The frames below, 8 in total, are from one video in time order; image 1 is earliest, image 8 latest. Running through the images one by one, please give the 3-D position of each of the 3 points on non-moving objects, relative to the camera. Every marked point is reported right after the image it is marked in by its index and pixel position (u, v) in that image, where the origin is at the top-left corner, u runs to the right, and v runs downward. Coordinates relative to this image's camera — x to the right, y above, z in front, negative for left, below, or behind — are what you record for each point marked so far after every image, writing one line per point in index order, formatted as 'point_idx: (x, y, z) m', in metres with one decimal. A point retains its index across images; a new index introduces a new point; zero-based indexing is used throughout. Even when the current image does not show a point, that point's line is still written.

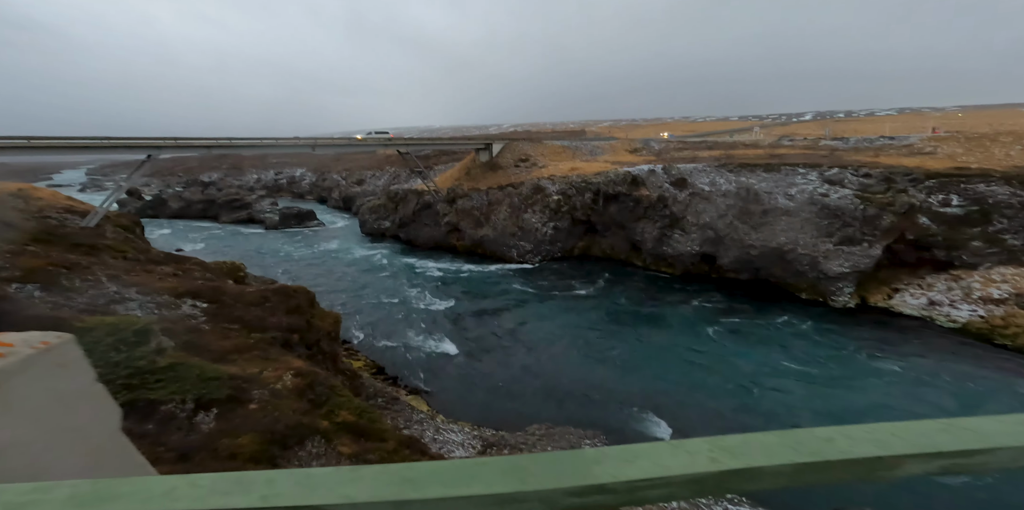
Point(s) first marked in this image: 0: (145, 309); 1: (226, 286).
0: (-8.0, -1.1, +9.9) m
1: (-8.0, -0.8, +13.0) m
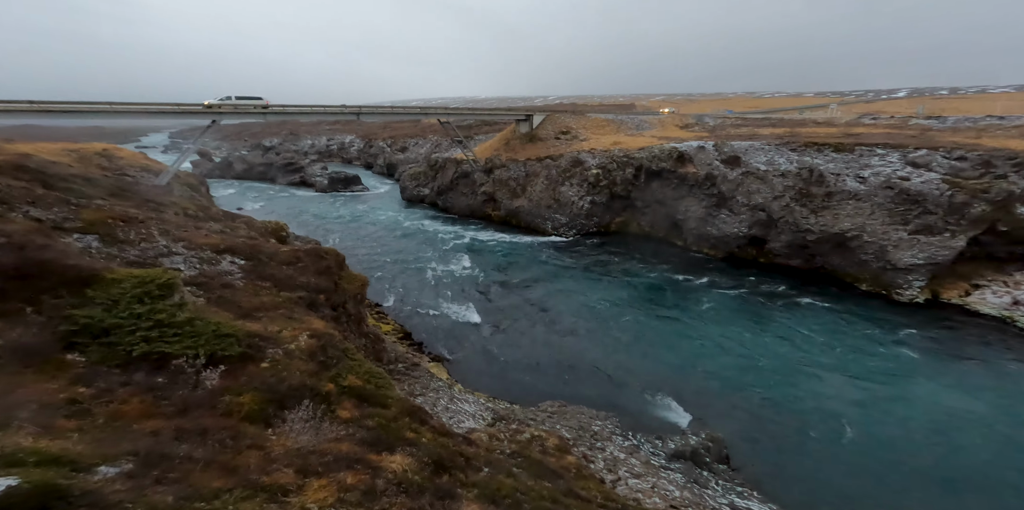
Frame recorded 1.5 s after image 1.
0: (-7.6, -0.2, +10.6) m
1: (-7.3, +0.3, +13.6) m
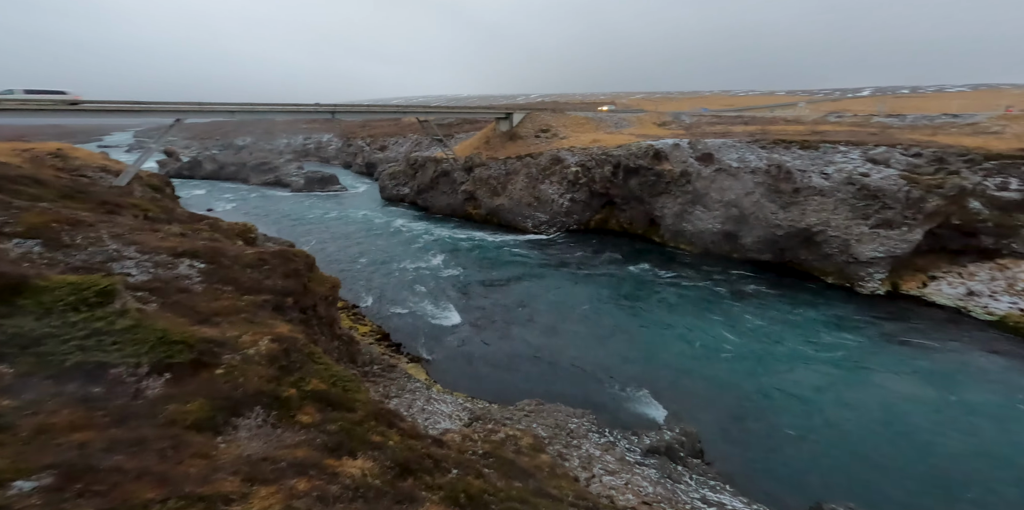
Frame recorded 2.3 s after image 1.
0: (-8.2, -0.3, +10.1) m
1: (-8.1, +0.2, +13.1) m
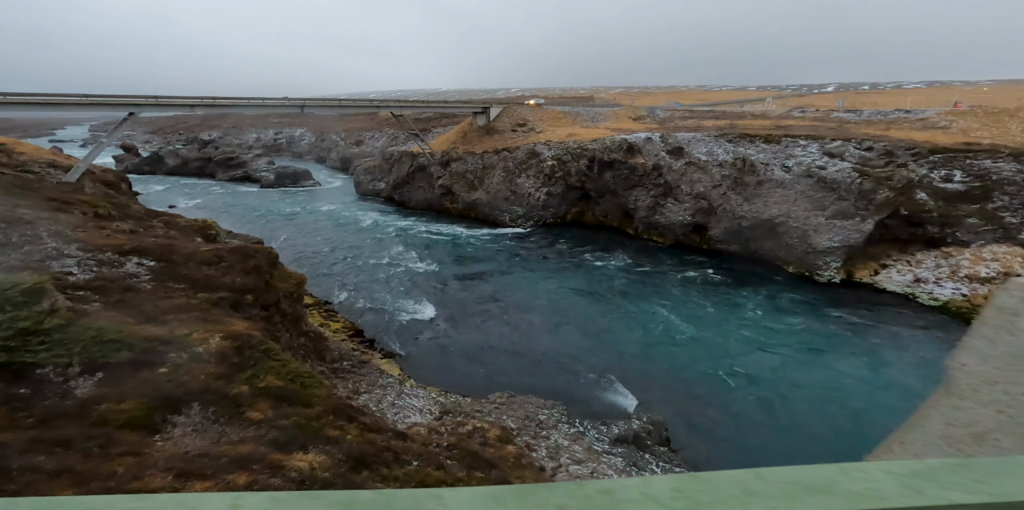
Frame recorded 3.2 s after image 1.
0: (-9.1, -0.2, +9.7) m
1: (-9.2, +0.3, +12.7) m
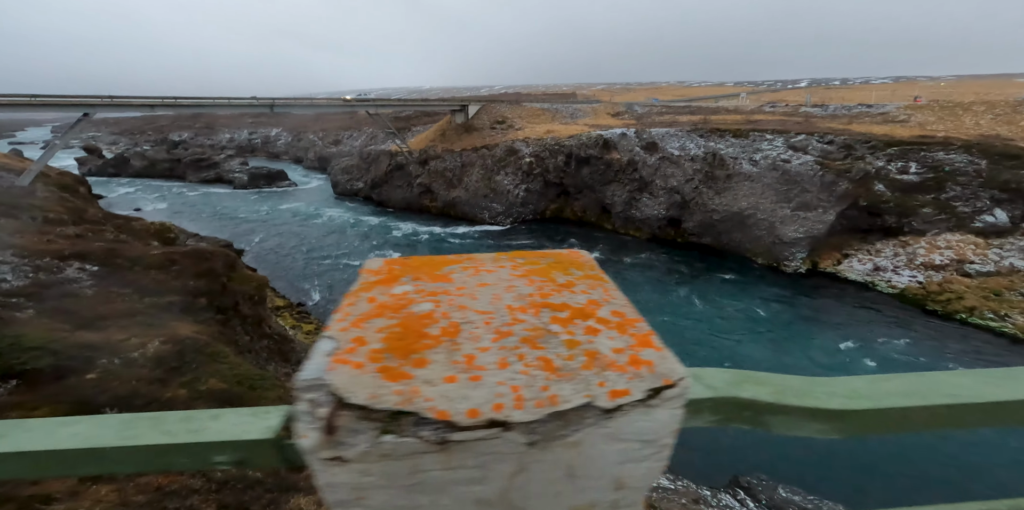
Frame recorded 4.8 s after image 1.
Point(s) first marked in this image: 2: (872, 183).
0: (-10.0, -0.3, +9.3) m
1: (-10.2, +0.2, +12.3) m
2: (+14.3, +2.9, +18.4) m
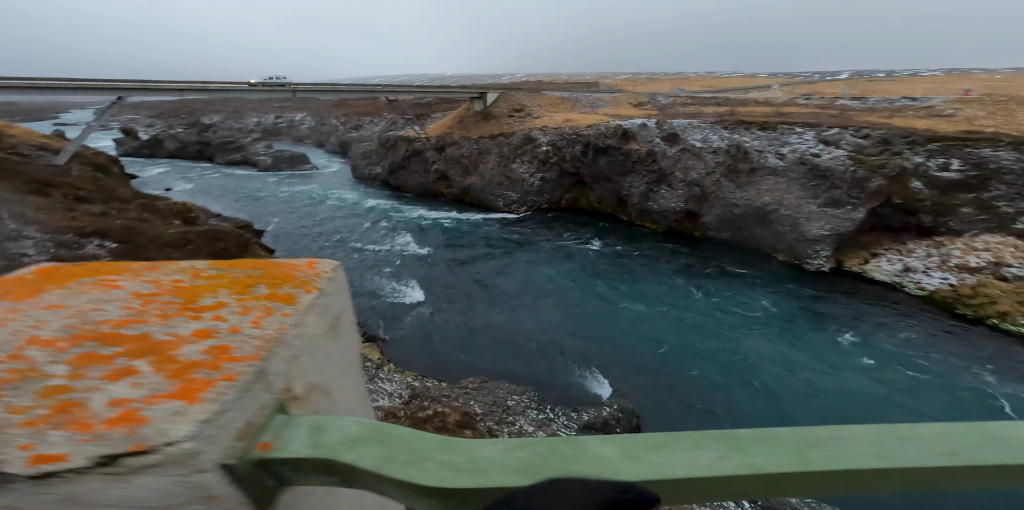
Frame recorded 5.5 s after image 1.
0: (-9.9, +0.2, +9.6) m
1: (-9.9, +0.8, +12.6) m
2: (+14.8, +2.9, +17.6) m
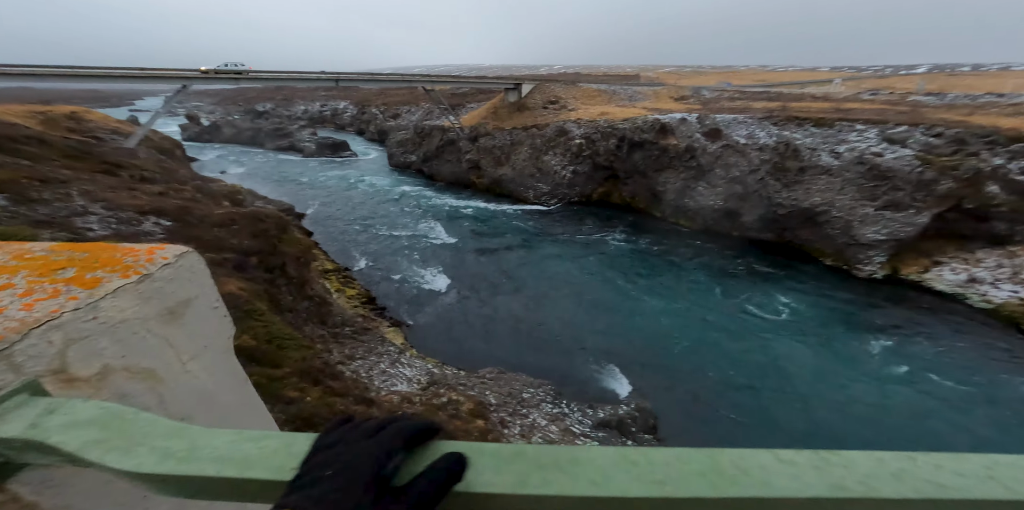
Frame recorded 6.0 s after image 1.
0: (-9.3, +0.7, +10.4) m
1: (-9.1, +1.4, +13.4) m
2: (+16.1, +2.6, +16.2) m
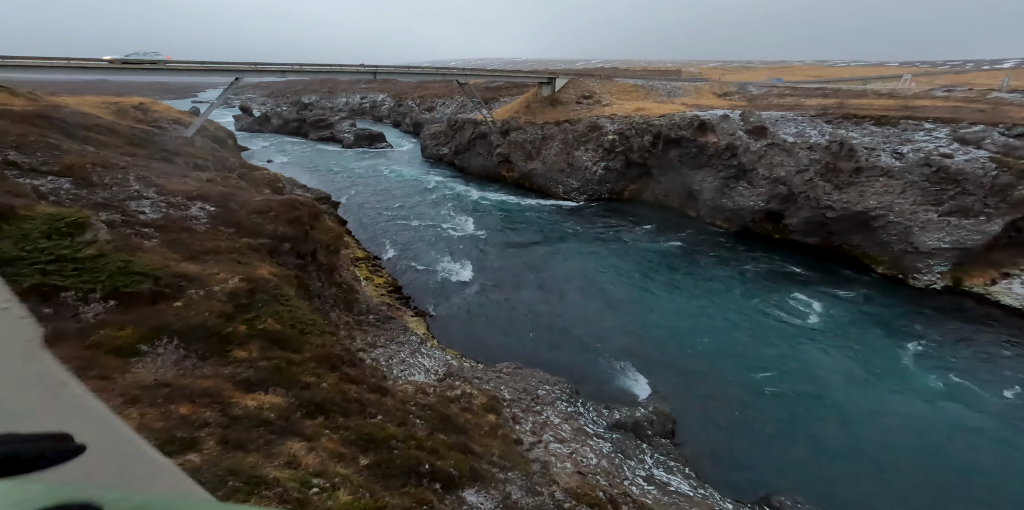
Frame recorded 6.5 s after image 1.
0: (-8.7, +1.1, +11.1) m
1: (-8.2, +1.9, +14.0) m
2: (+17.1, +2.1, +14.7) m
